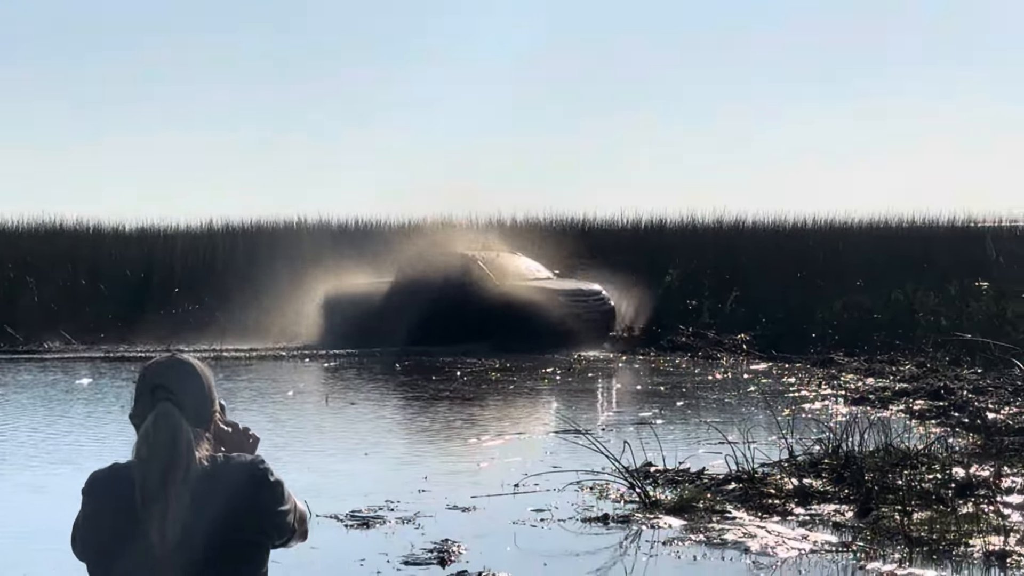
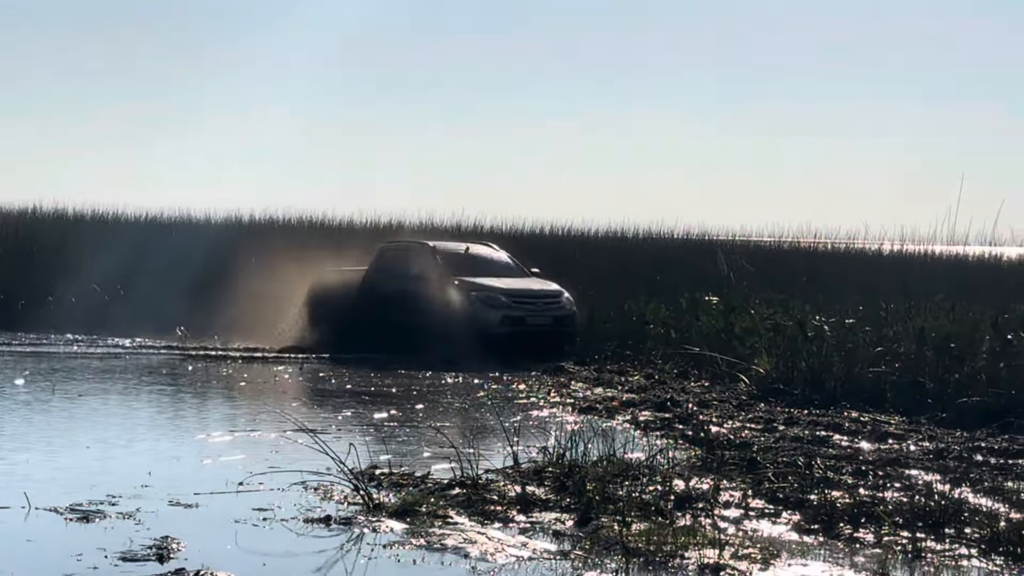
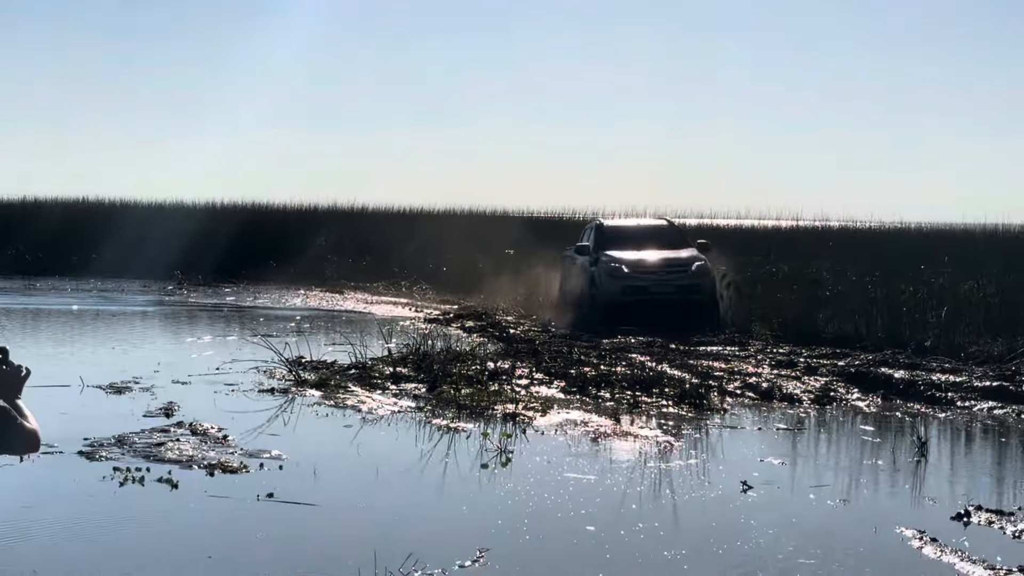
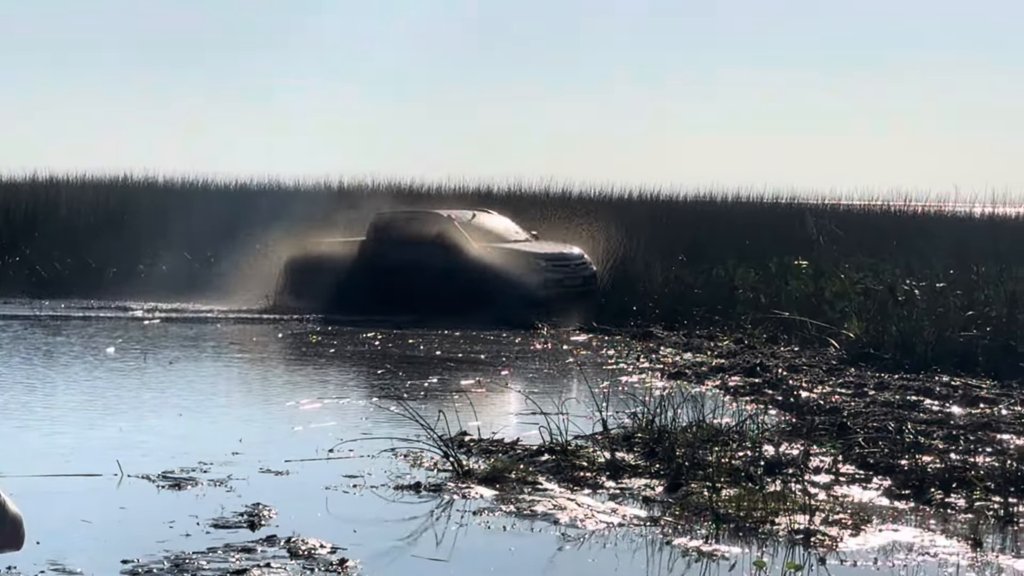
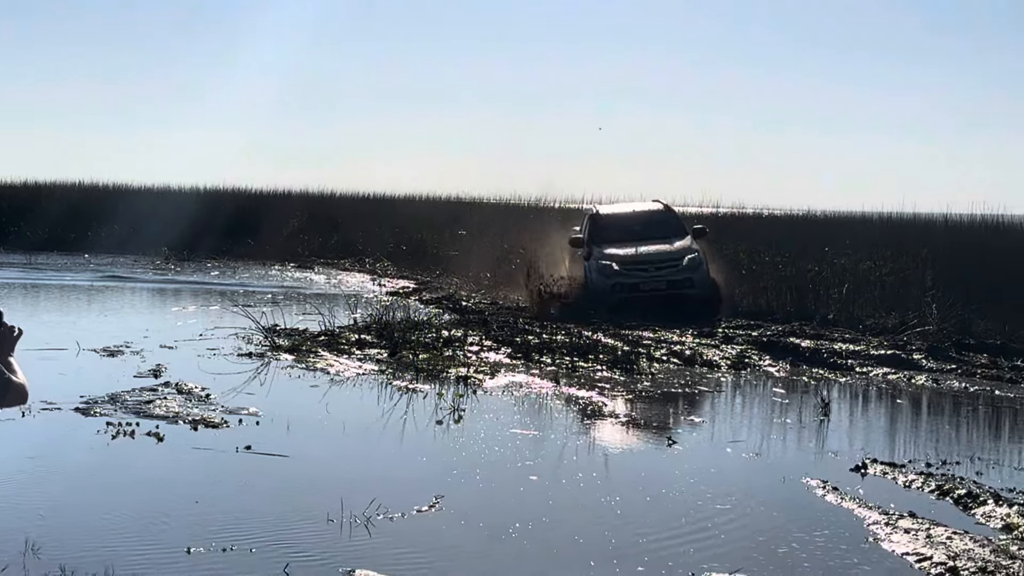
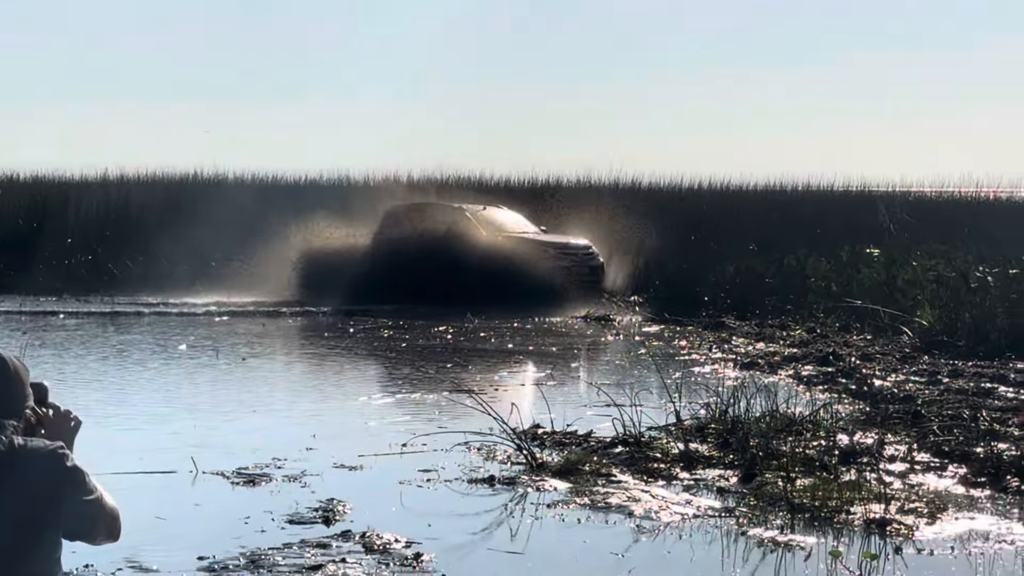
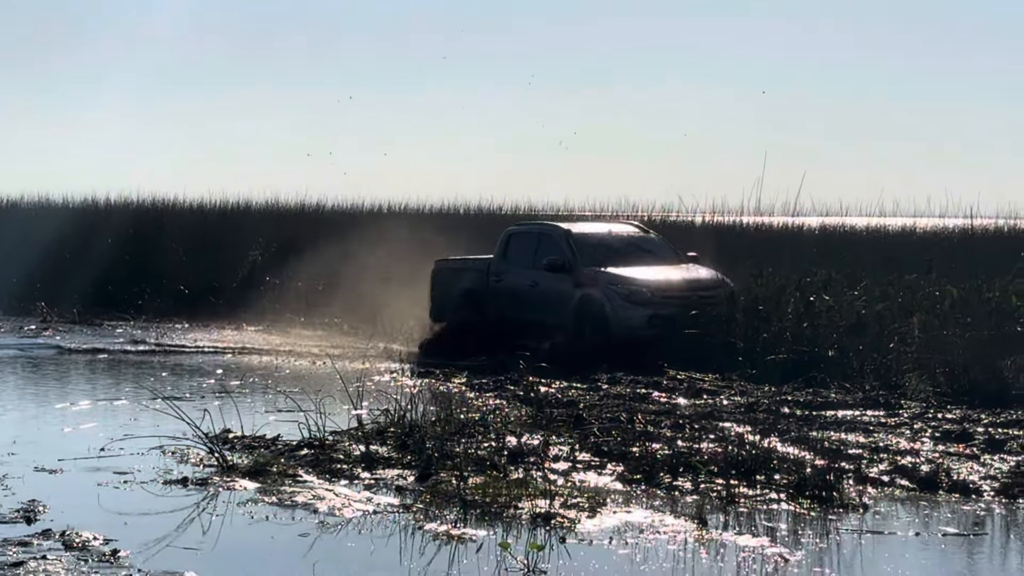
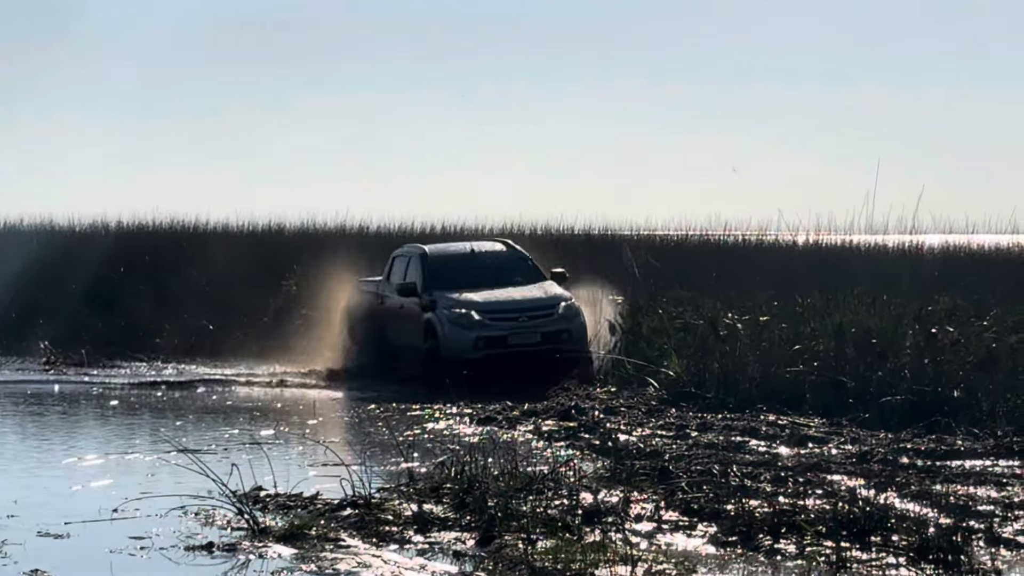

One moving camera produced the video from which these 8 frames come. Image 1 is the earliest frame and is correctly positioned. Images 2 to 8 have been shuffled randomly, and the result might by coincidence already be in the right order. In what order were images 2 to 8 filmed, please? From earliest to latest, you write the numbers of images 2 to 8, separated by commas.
6, 4, 2, 8, 7, 3, 5
